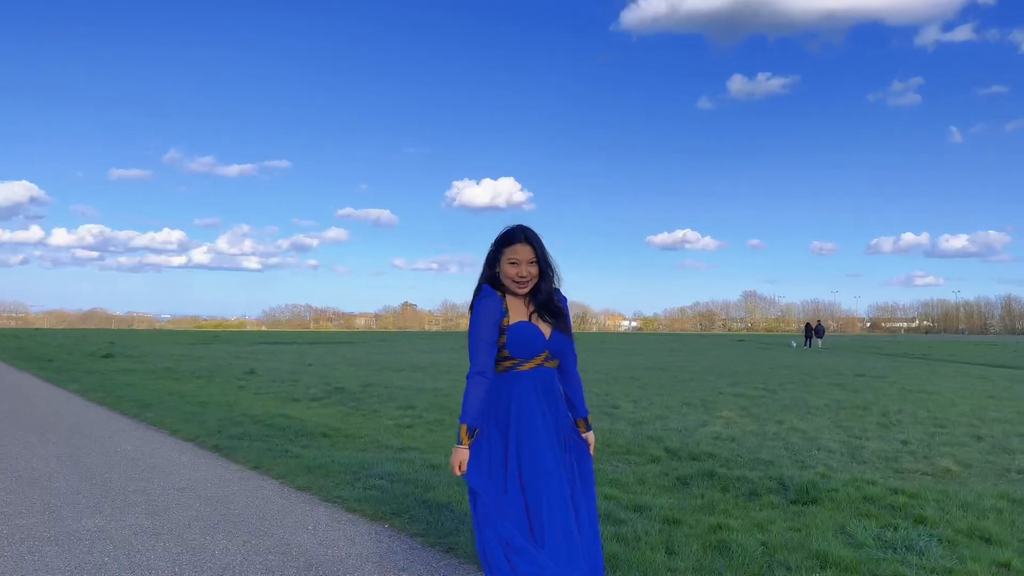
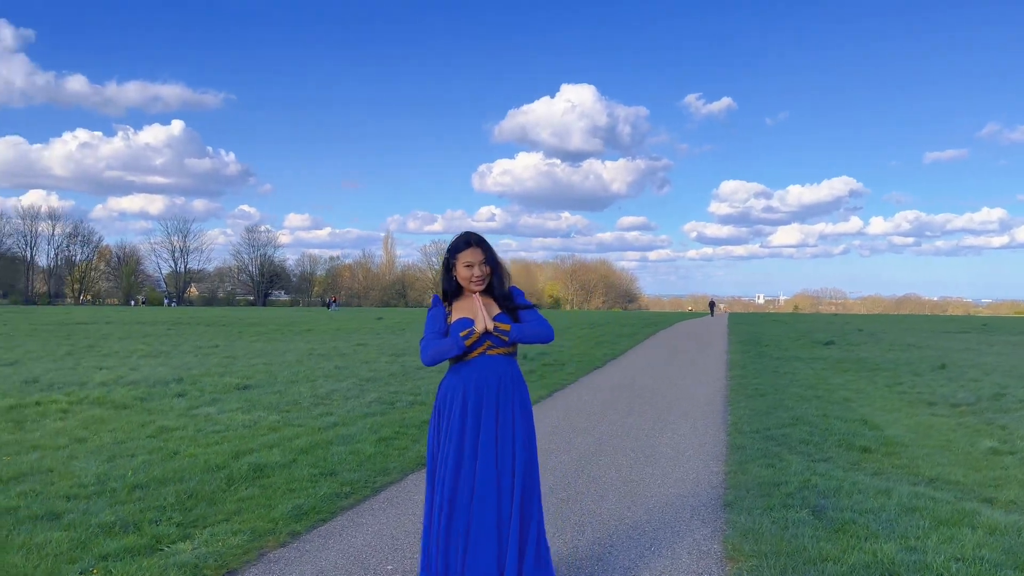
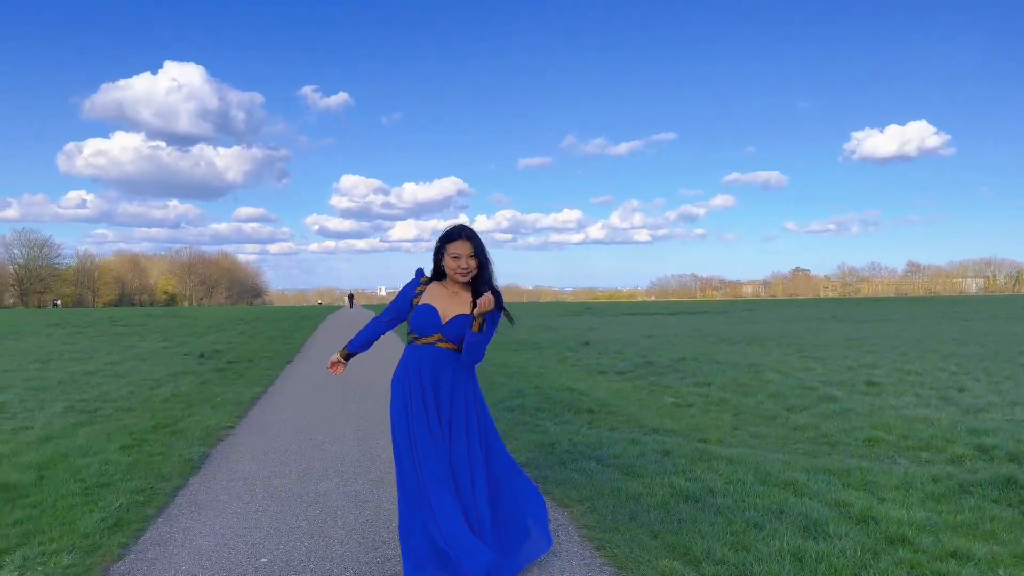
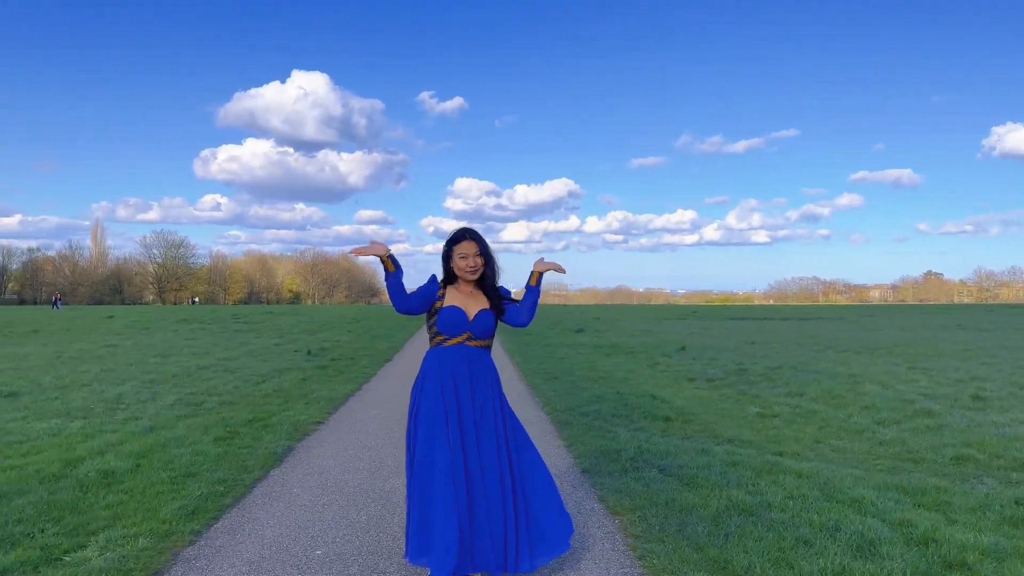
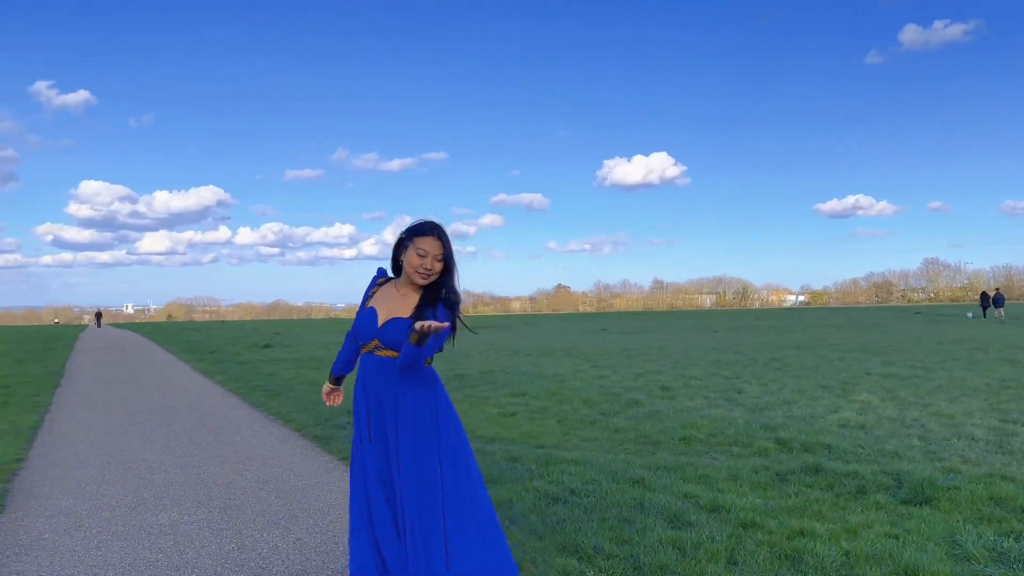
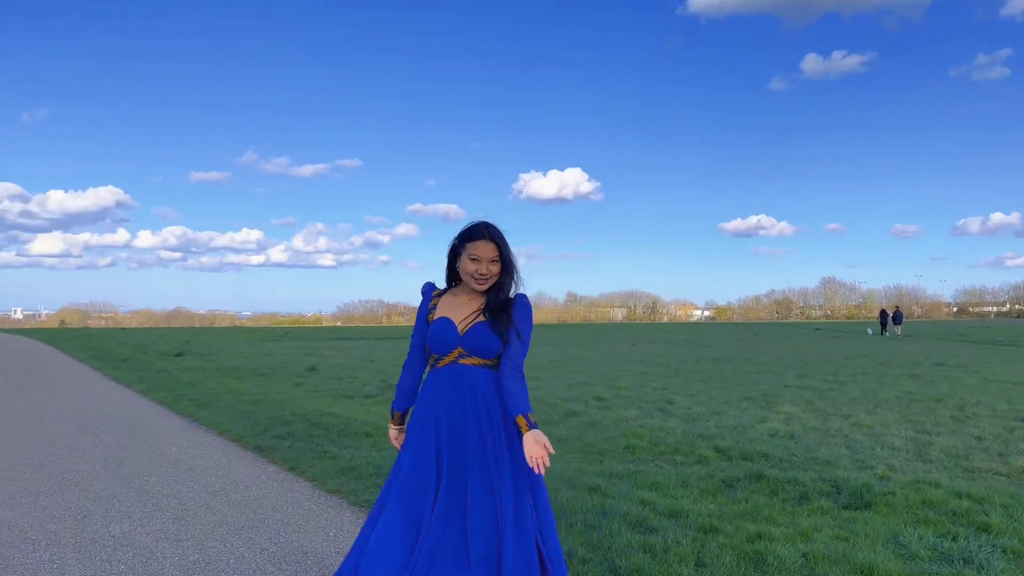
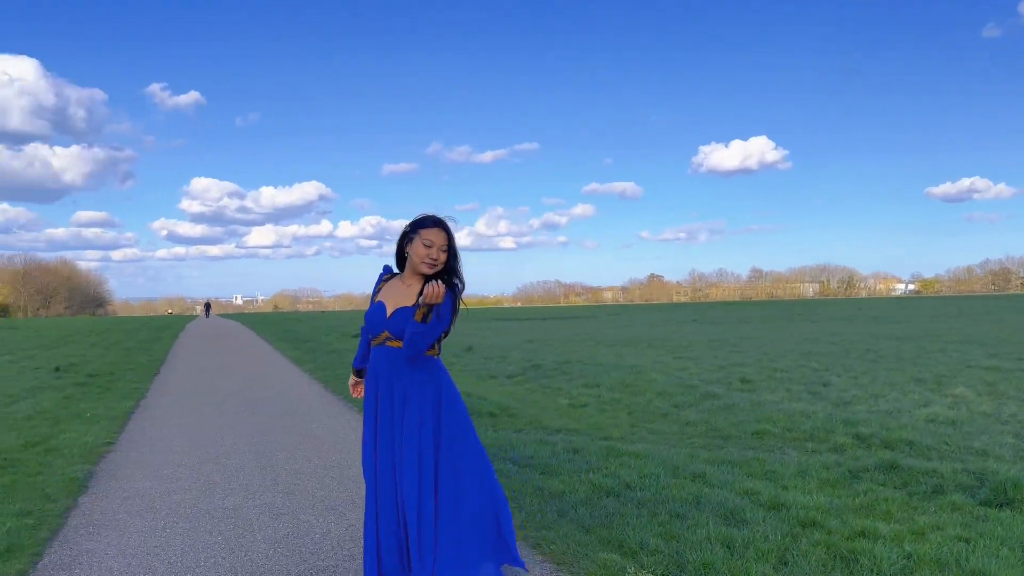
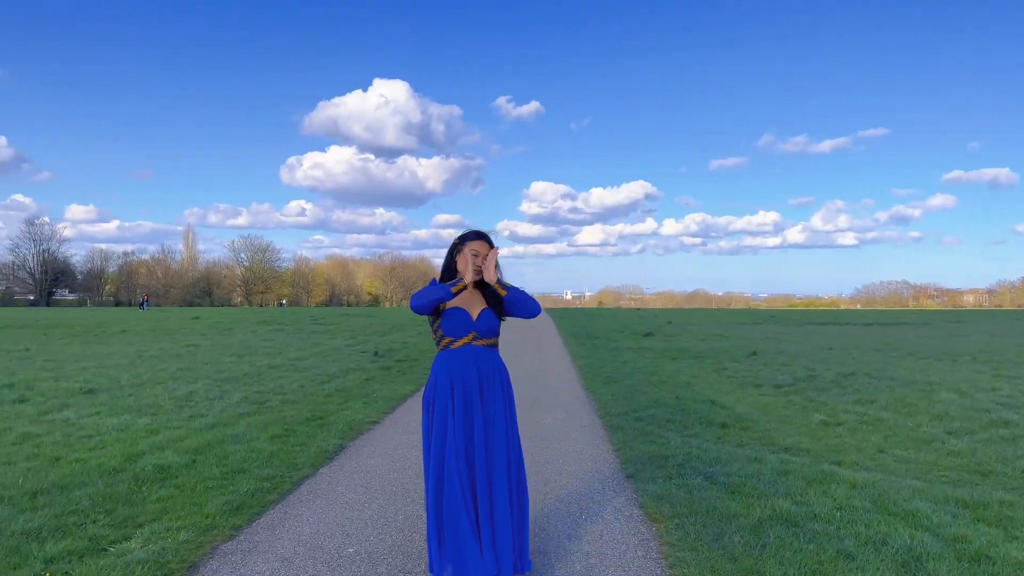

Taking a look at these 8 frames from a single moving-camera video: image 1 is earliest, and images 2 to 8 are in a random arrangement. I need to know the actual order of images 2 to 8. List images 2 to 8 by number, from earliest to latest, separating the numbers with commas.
6, 5, 7, 3, 4, 8, 2
